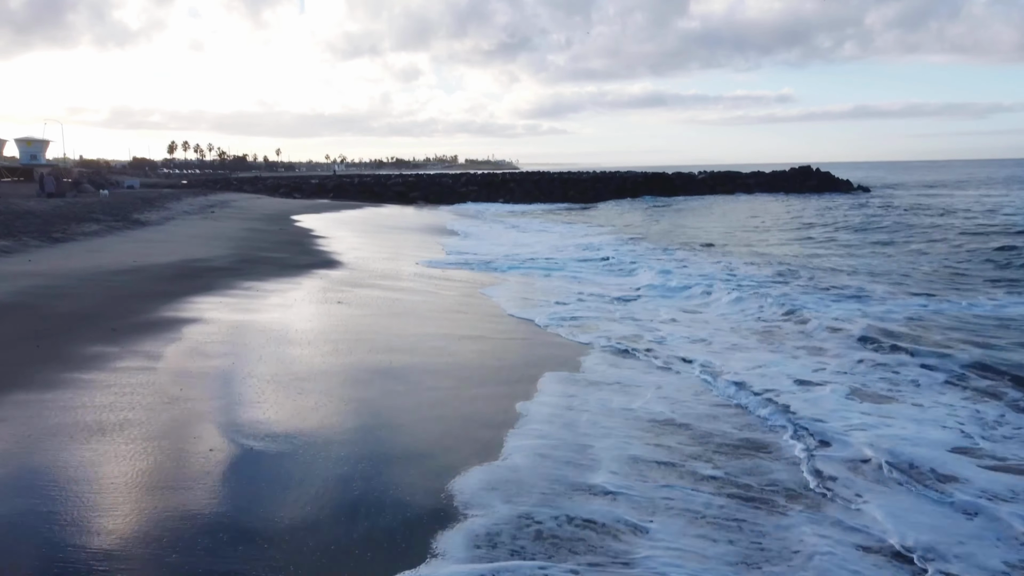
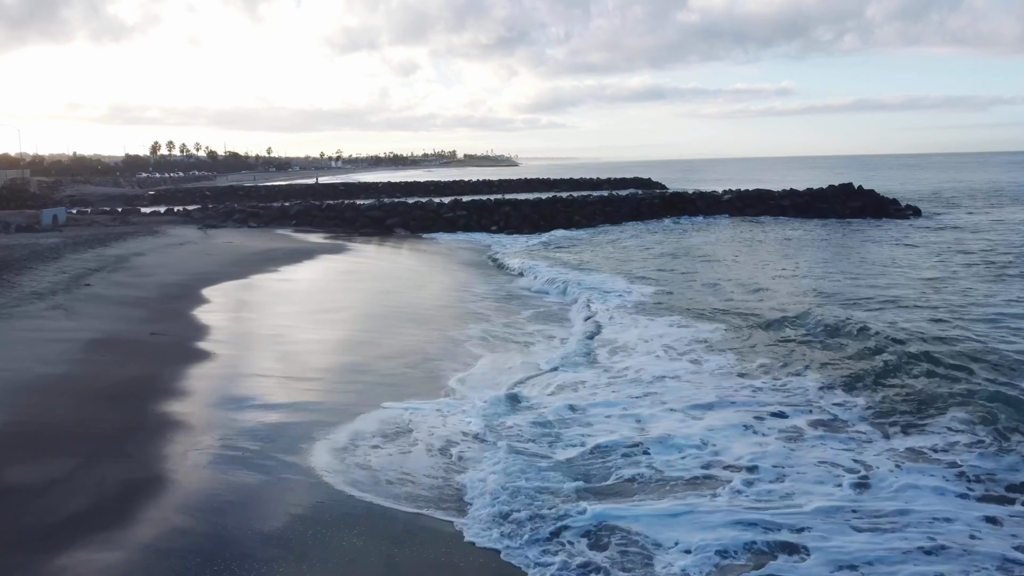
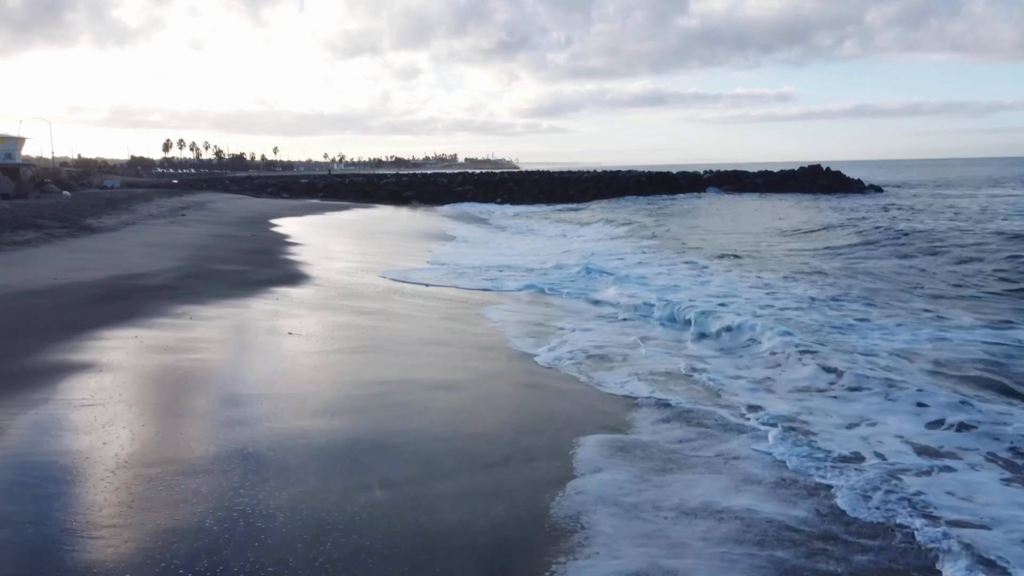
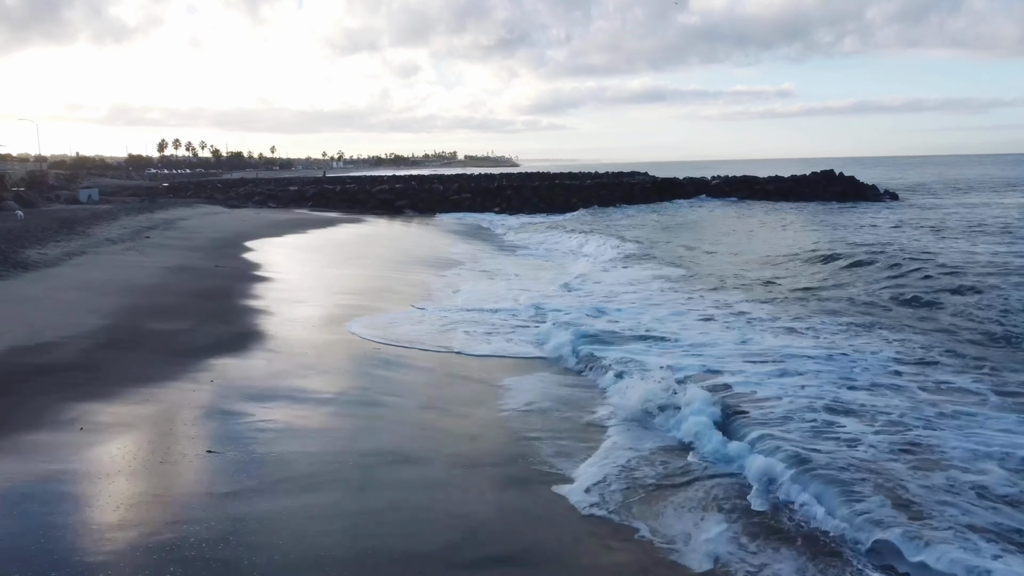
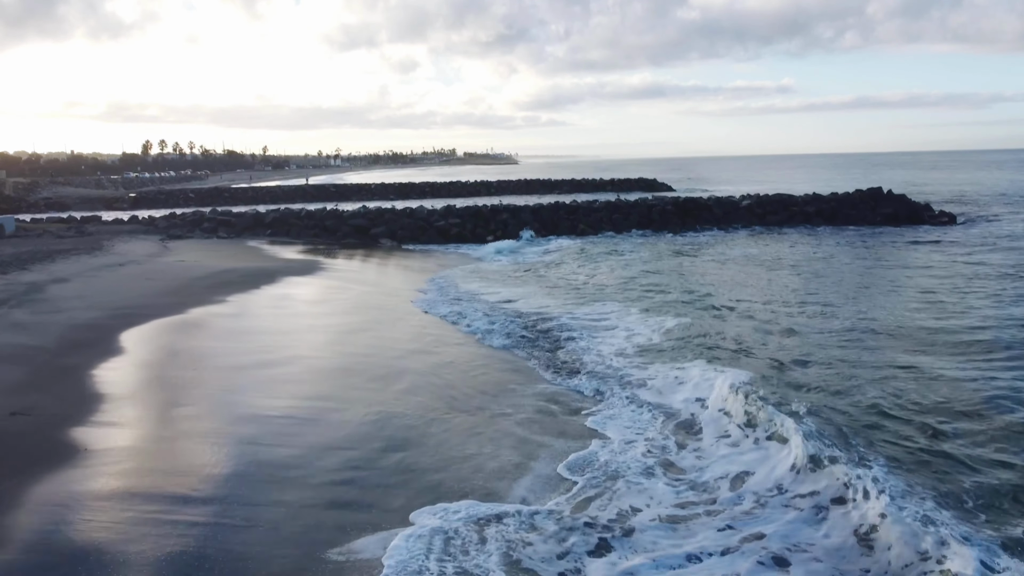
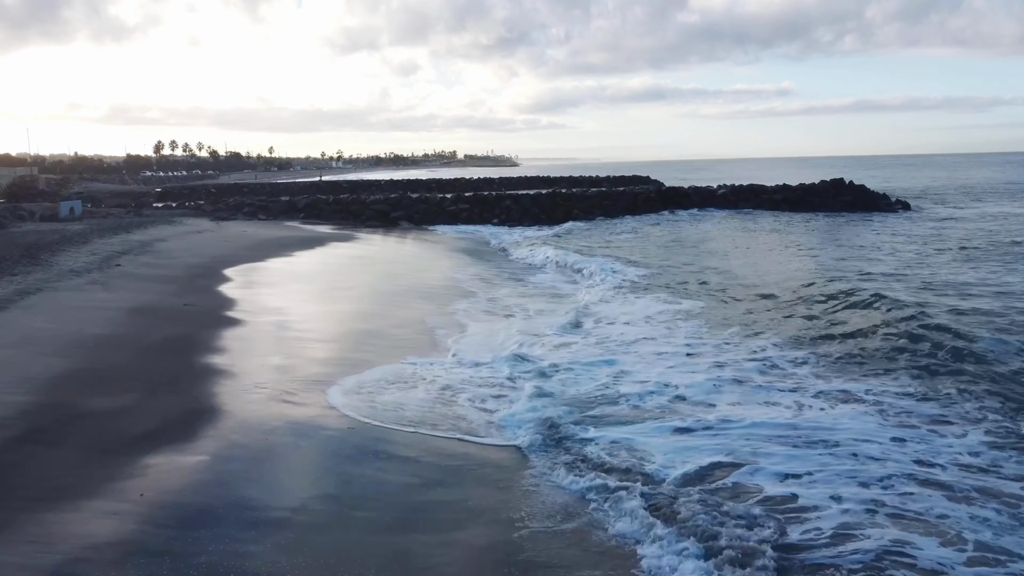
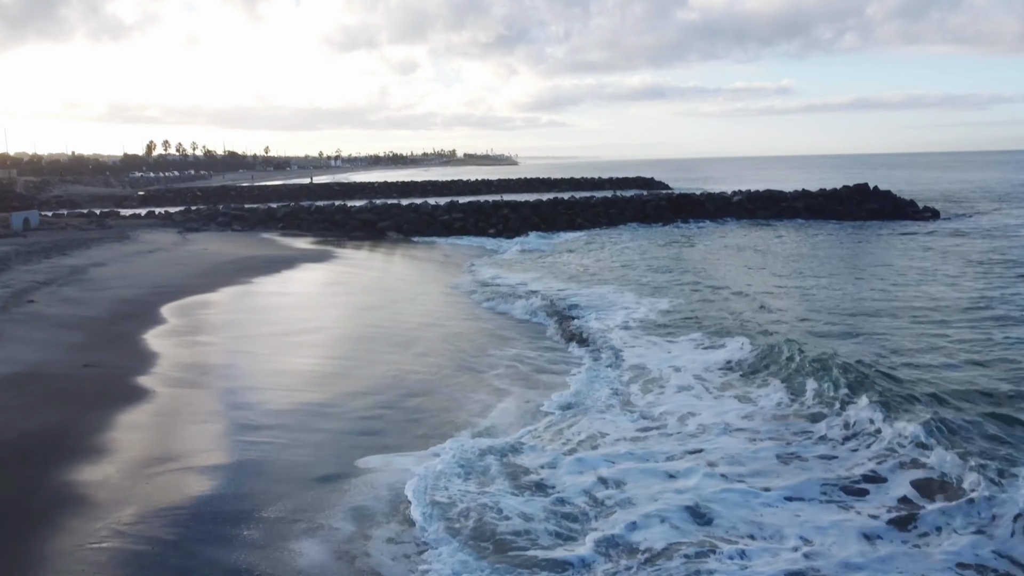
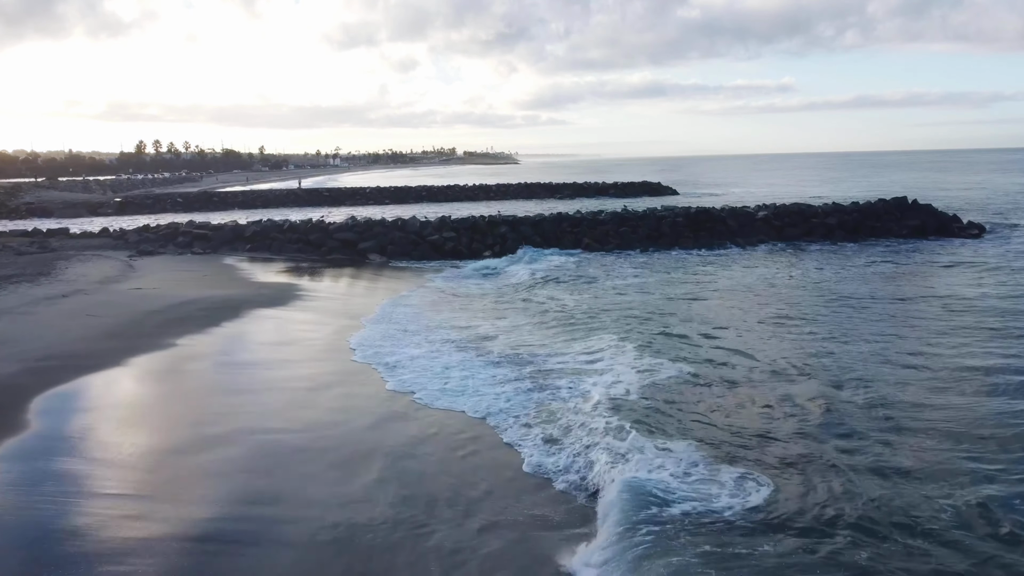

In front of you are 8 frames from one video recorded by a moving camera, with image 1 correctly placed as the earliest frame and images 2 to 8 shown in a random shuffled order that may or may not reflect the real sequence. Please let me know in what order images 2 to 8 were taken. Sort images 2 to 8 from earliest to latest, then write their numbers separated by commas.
3, 4, 6, 2, 7, 5, 8
